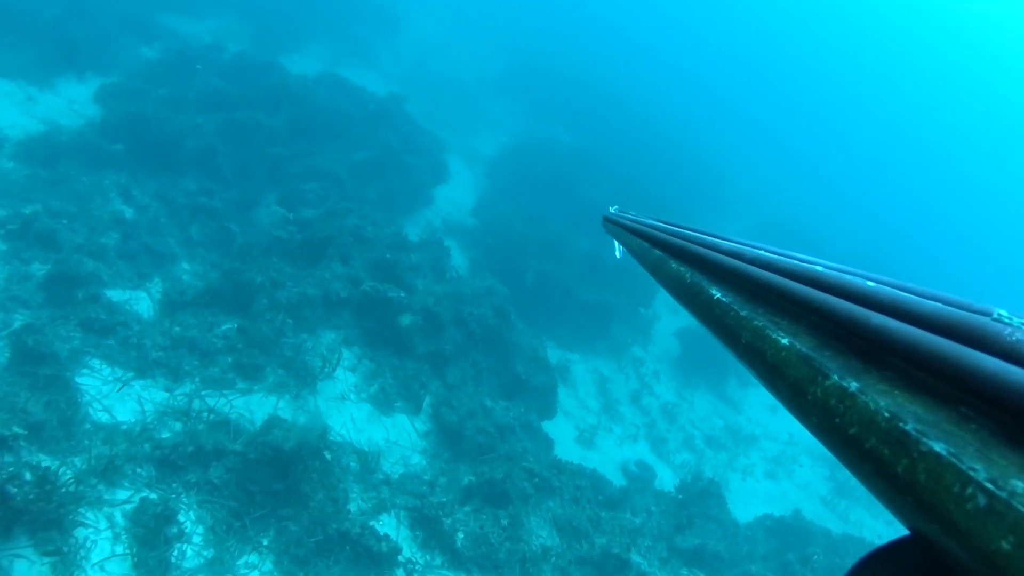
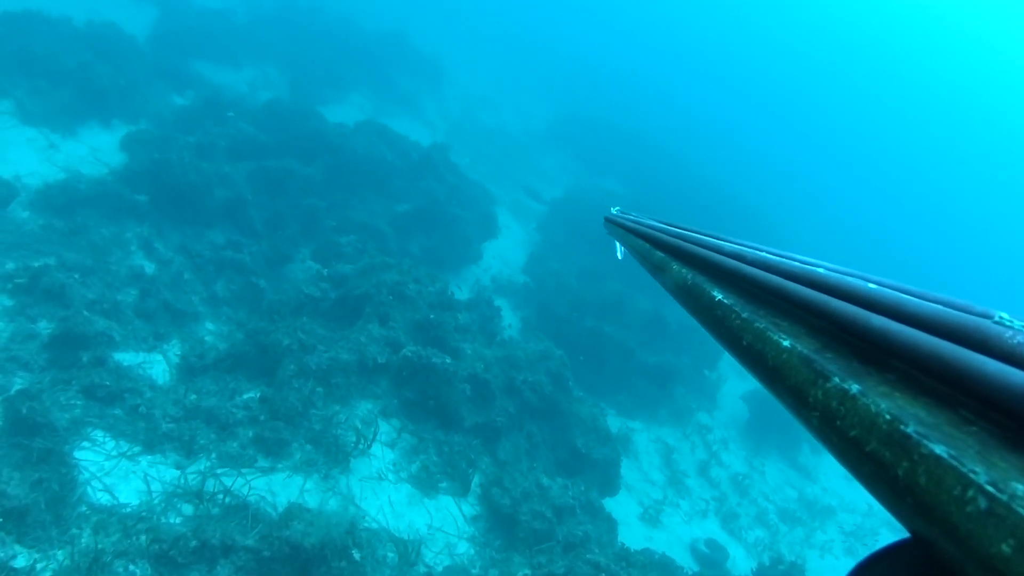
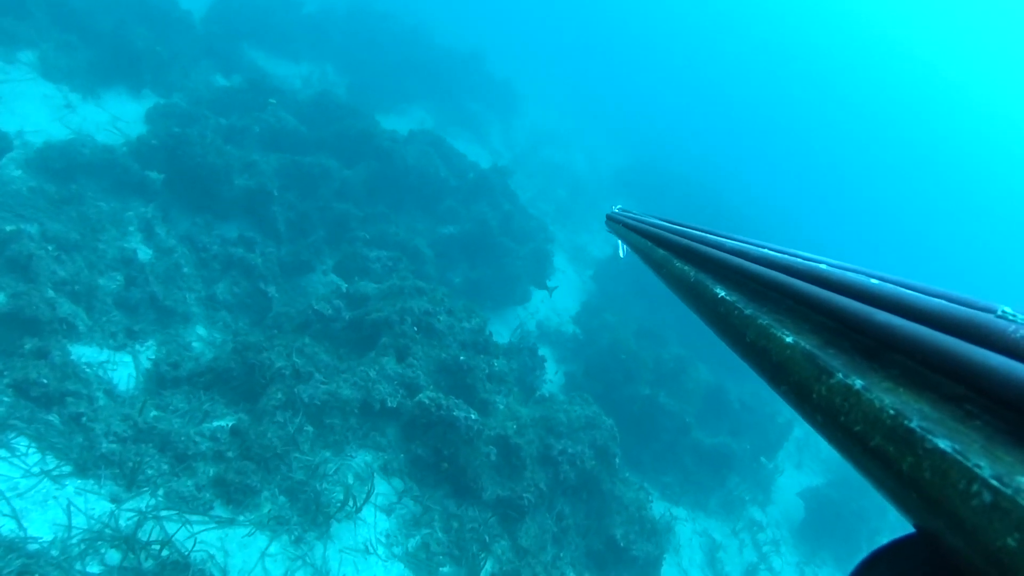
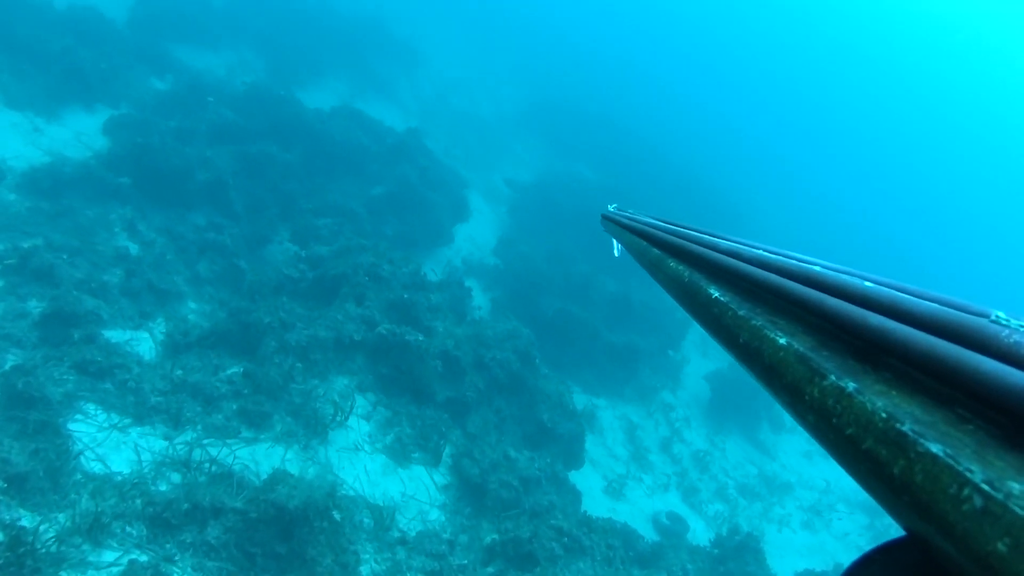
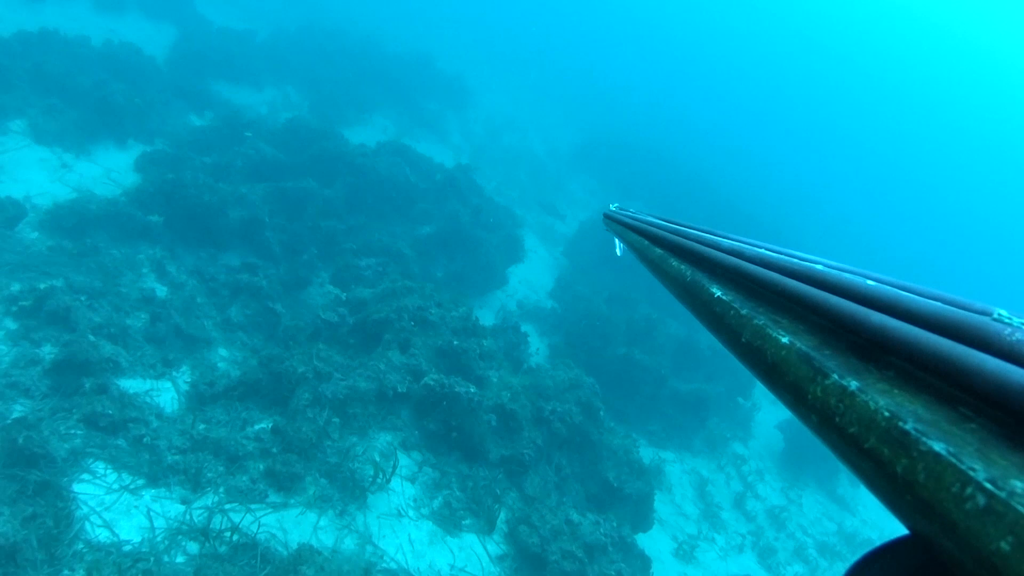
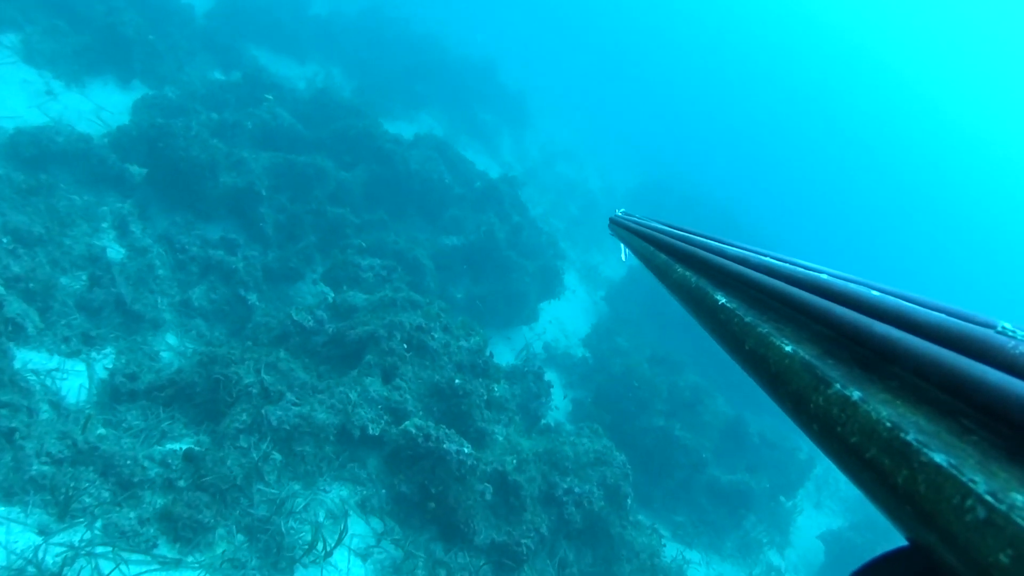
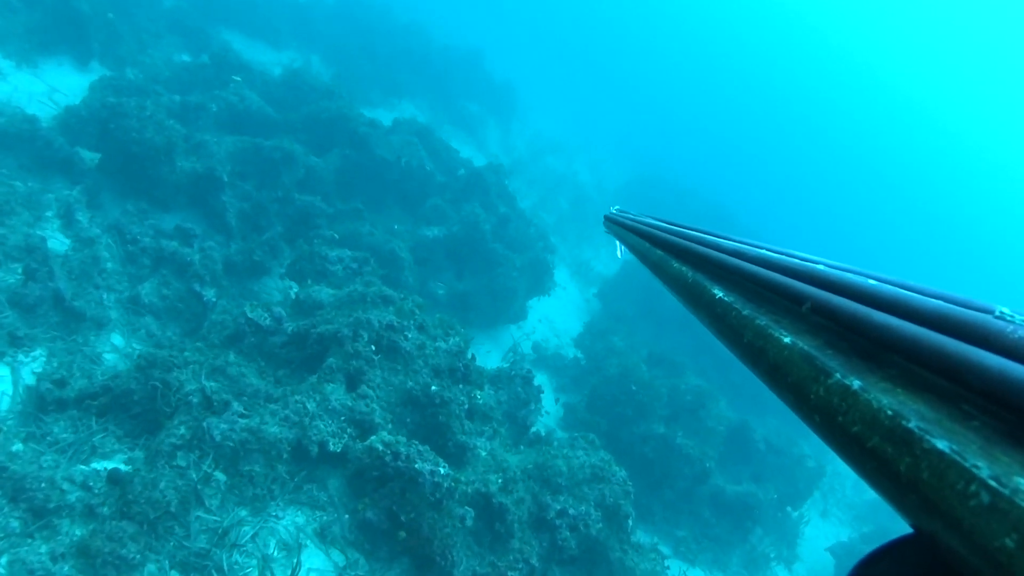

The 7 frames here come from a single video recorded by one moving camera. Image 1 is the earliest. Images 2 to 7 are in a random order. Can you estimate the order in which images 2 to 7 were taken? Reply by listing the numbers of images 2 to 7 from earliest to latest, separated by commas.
4, 2, 5, 3, 6, 7
